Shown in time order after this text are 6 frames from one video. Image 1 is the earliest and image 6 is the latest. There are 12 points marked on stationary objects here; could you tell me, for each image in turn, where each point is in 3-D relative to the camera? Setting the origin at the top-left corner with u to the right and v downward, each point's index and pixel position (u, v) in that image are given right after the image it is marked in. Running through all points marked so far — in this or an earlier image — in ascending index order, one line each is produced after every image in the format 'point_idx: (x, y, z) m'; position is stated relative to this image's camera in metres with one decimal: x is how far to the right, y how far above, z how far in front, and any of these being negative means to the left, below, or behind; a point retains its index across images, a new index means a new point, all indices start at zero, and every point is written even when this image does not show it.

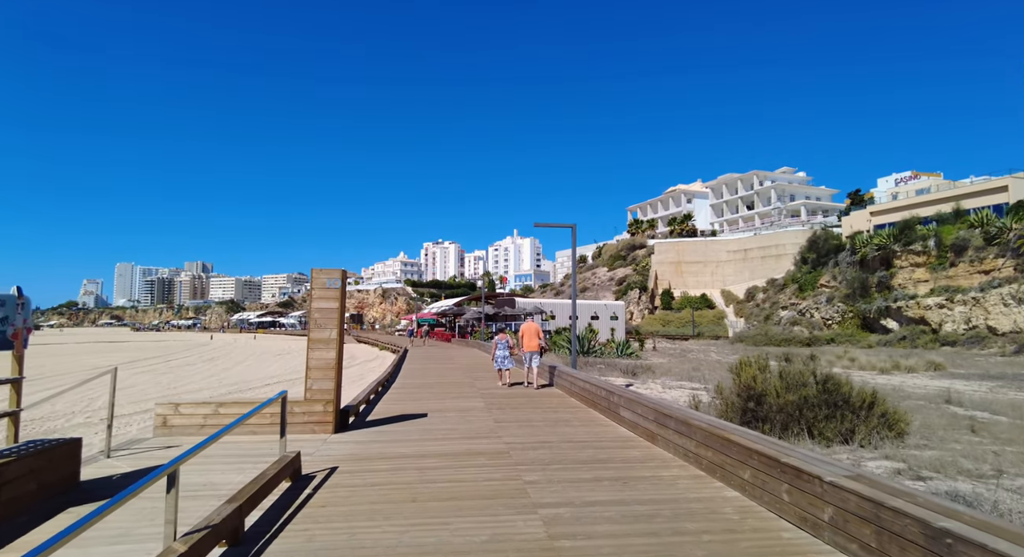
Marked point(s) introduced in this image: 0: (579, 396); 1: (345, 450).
0: (+1.1, -2.0, +9.1) m
1: (-1.7, -1.8, +5.8) m
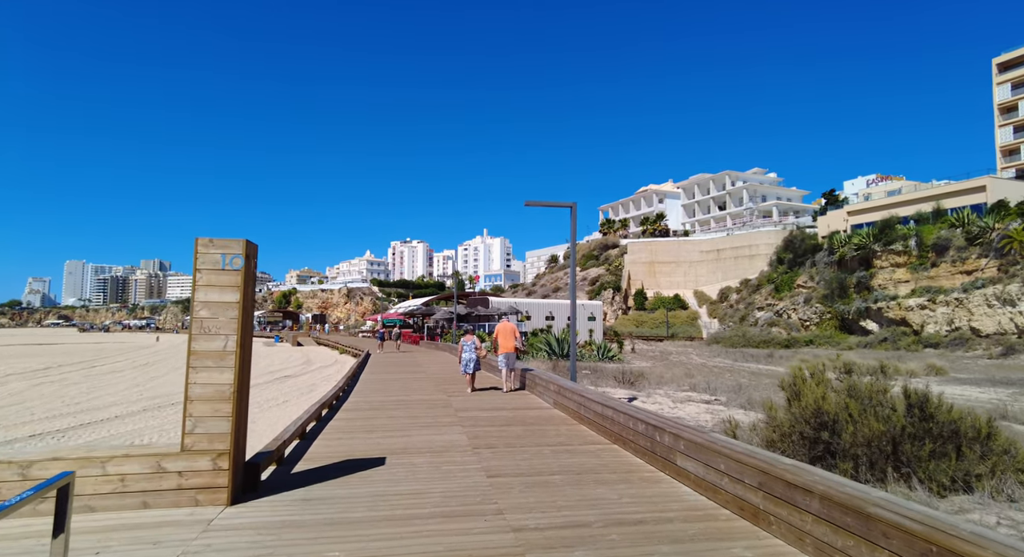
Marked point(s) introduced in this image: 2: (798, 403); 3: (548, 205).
0: (+1.0, -1.8, +6.8) m
1: (-1.7, -1.6, +3.3) m
2: (+3.8, -1.6, +7.3) m
3: (+0.7, +1.4, +10.2) m
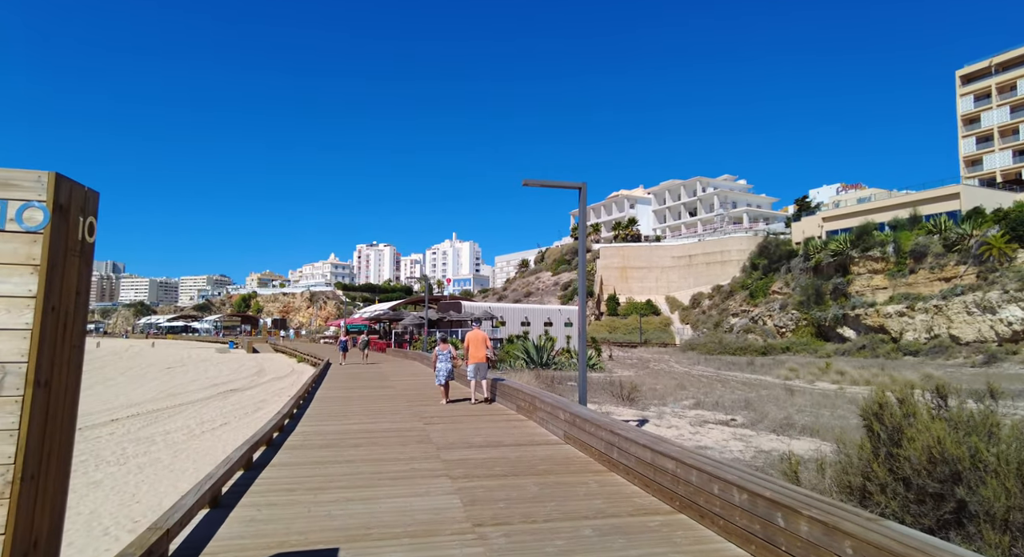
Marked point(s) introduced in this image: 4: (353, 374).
0: (+1.1, -1.8, +4.8) m
1: (-1.3, -1.5, +1.2) m
2: (+3.9, -1.6, +5.5) m
3: (+0.6, +1.4, +8.3) m
4: (-5.1, -3.1, +17.6) m
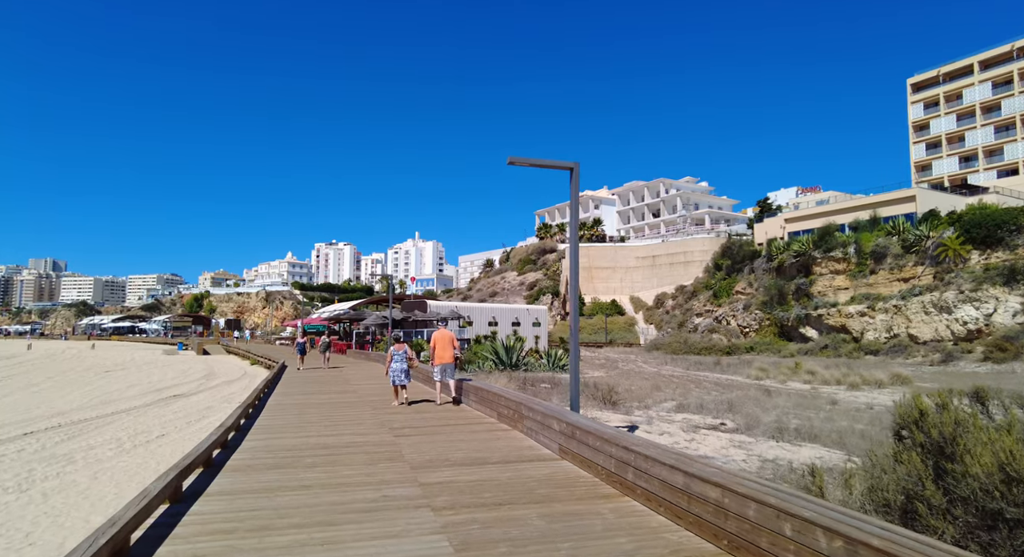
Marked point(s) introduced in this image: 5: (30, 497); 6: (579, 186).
0: (+1.1, -1.7, +3.9) m
1: (-1.1, -1.4, +0.1) m
2: (+3.8, -1.5, +4.7) m
3: (+0.4, +1.5, +7.4) m
4: (-6.0, -2.9, +16.3) m
5: (-5.6, -2.5, +6.4) m
6: (+0.9, +1.3, +7.5) m
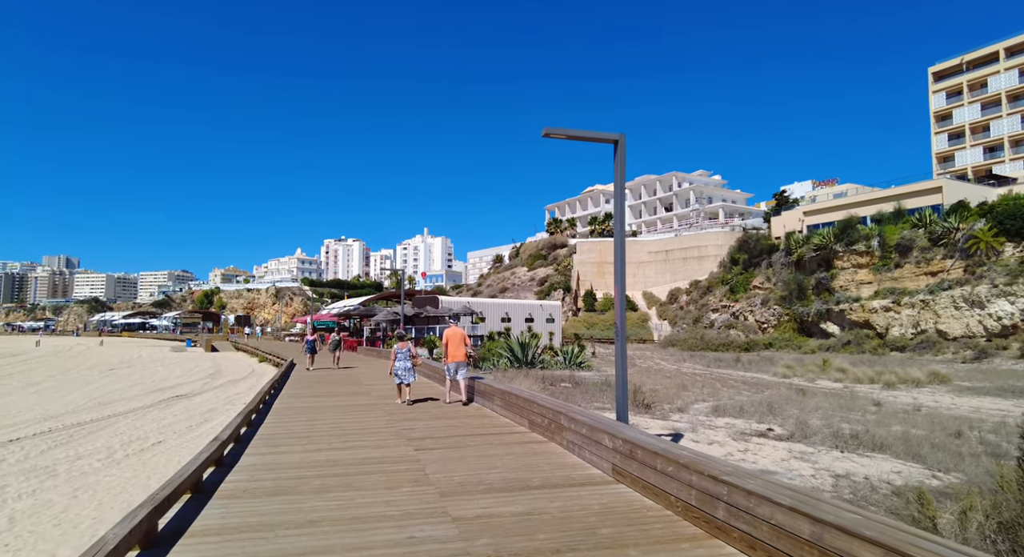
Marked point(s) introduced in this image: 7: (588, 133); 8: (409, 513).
0: (+1.5, -1.6, +3.0) m
1: (-0.8, -1.3, -0.8) m
2: (+4.2, -1.4, +3.7) m
3: (+0.8, +1.7, +6.4) m
4: (-5.4, -2.8, +15.4) m
5: (-5.2, -2.4, +5.5) m
6: (+1.3, +1.4, +6.5) m
7: (+0.9, +1.7, +6.5) m
8: (-0.8, -1.8, +4.1) m
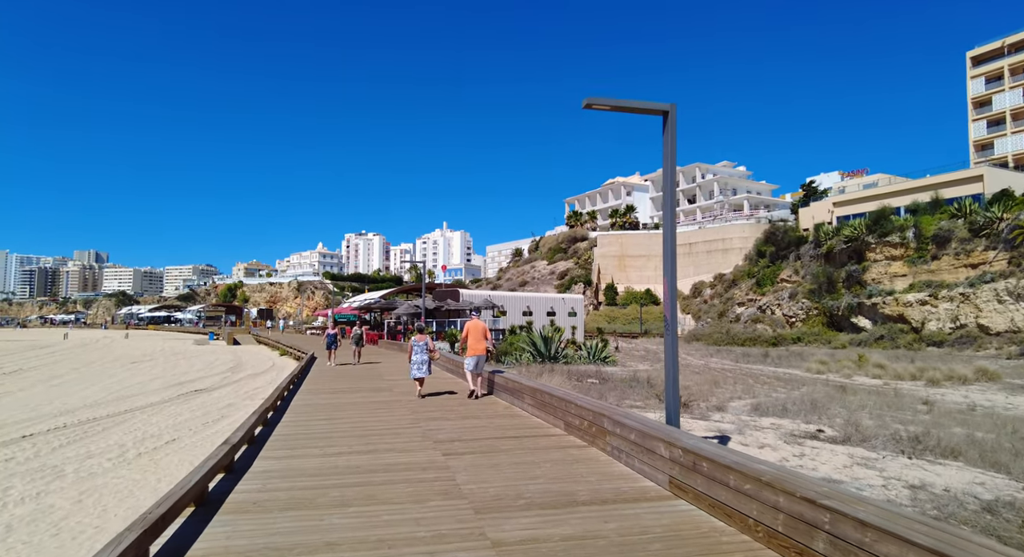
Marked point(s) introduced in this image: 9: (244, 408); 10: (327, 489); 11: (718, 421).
0: (+1.8, -1.5, +2.3) m
1: (-0.6, -1.3, -1.4) m
2: (+4.5, -1.3, +3.0) m
3: (+1.2, +1.8, +5.7) m
4: (-4.7, -2.5, +15.0) m
5: (-4.8, -2.3, +5.1) m
6: (+1.7, +1.5, +5.8) m
7: (+1.3, +1.8, +5.8) m
8: (-0.5, -1.6, +3.5) m
9: (-6.1, -3.0, +12.6) m
10: (-1.5, -1.7, +4.5) m
11: (+3.4, -2.4, +9.3) m
